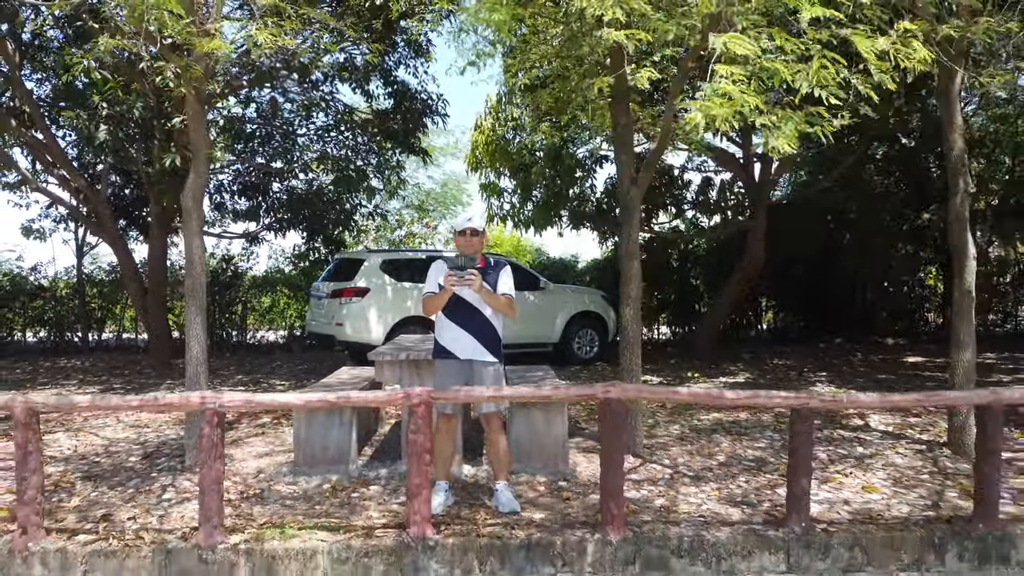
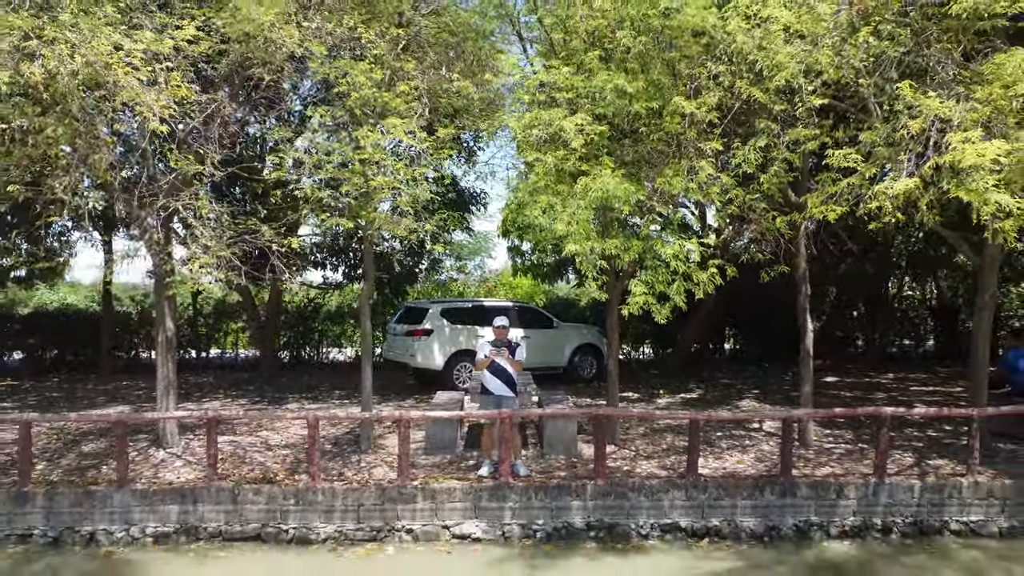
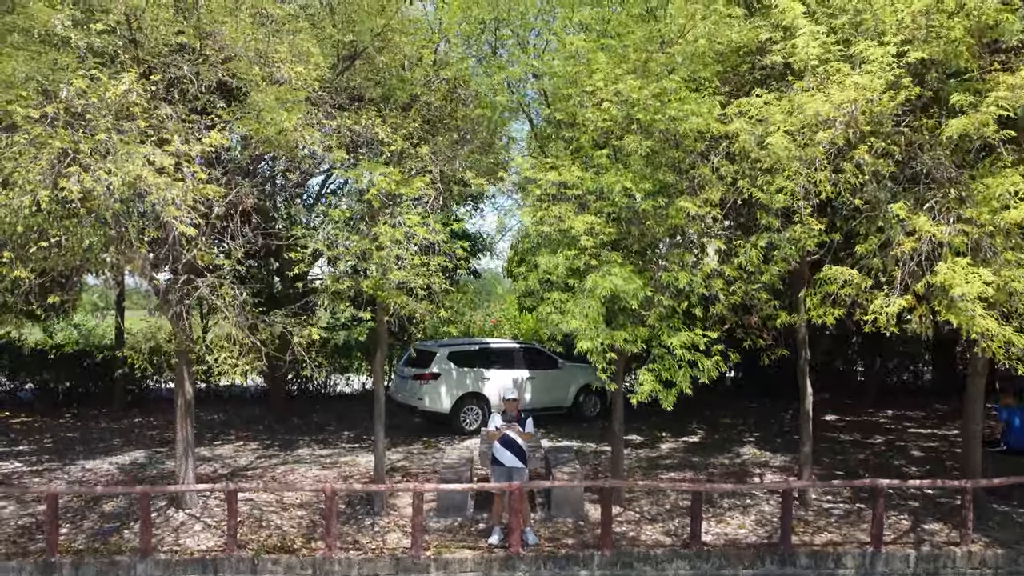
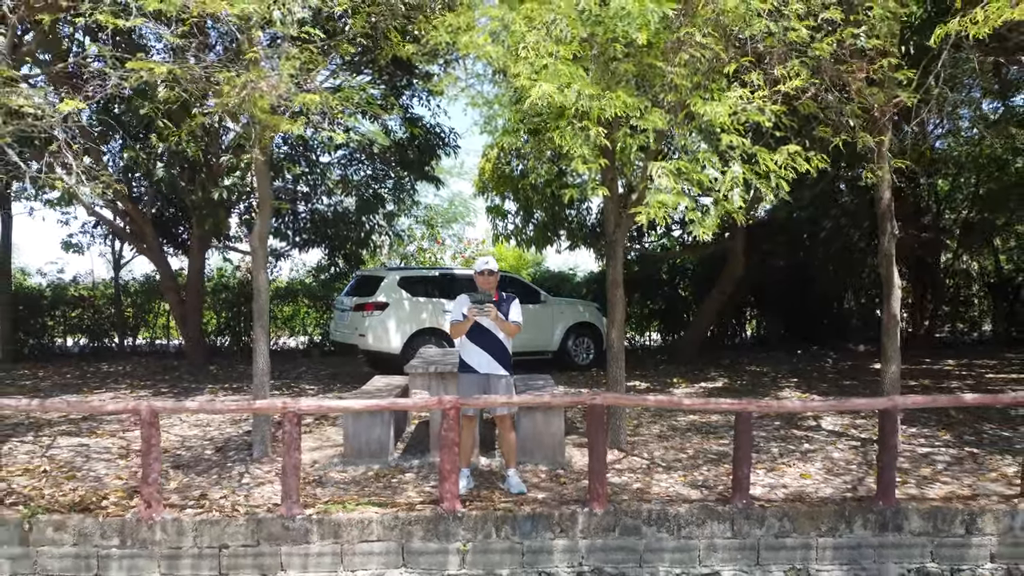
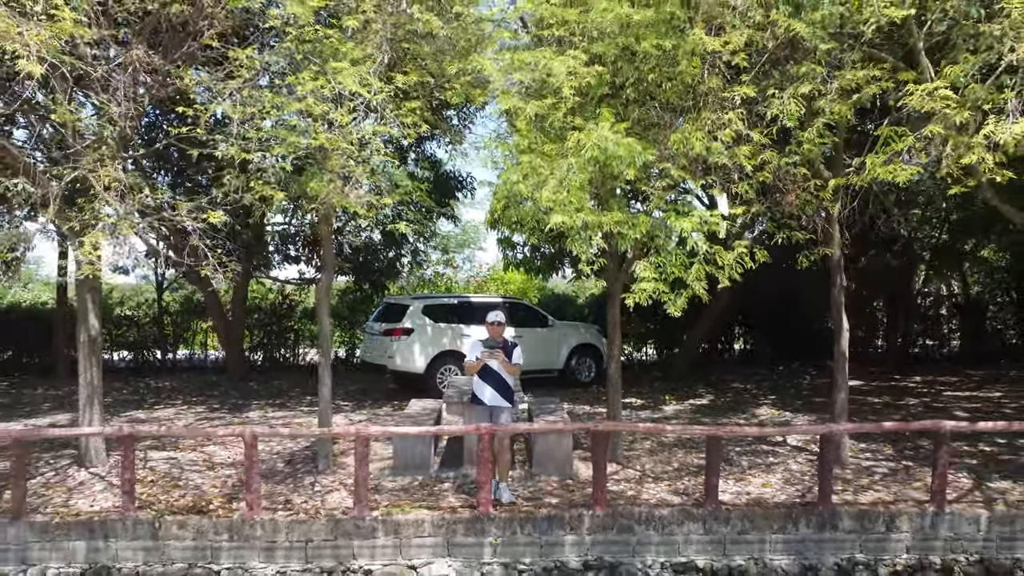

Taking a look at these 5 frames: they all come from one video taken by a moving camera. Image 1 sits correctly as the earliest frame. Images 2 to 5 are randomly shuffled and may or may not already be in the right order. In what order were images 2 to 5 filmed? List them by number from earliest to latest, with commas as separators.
4, 5, 2, 3
